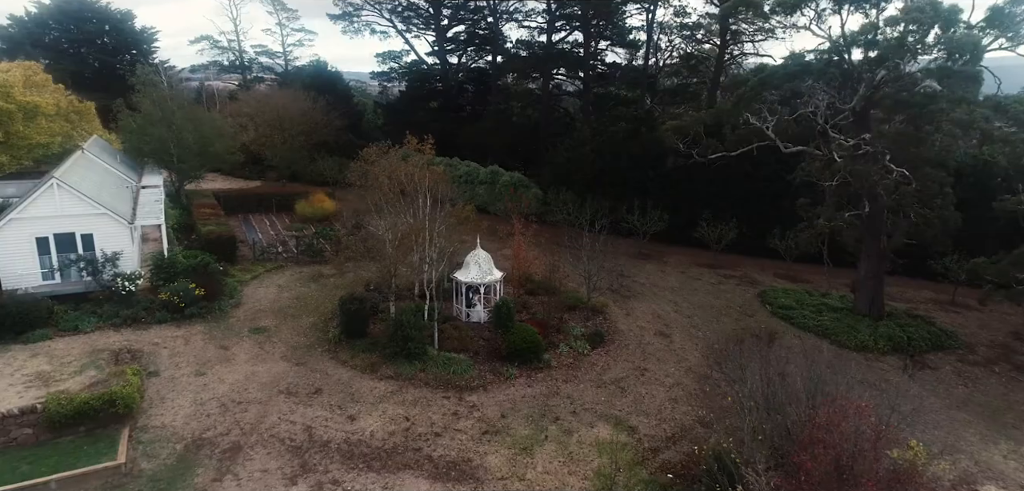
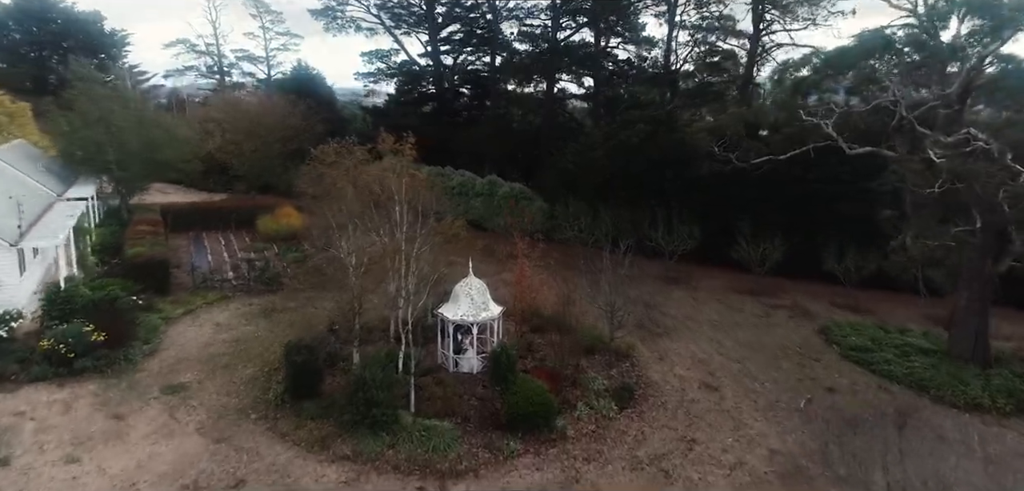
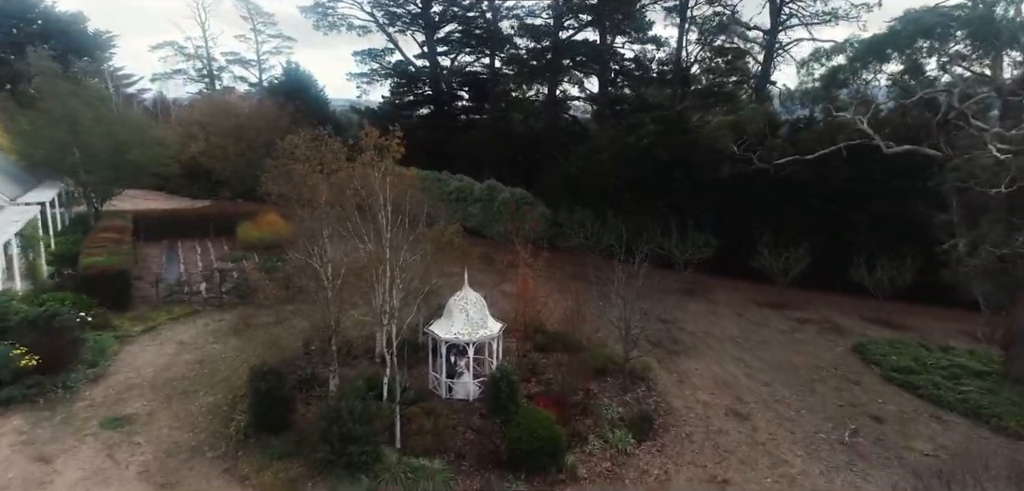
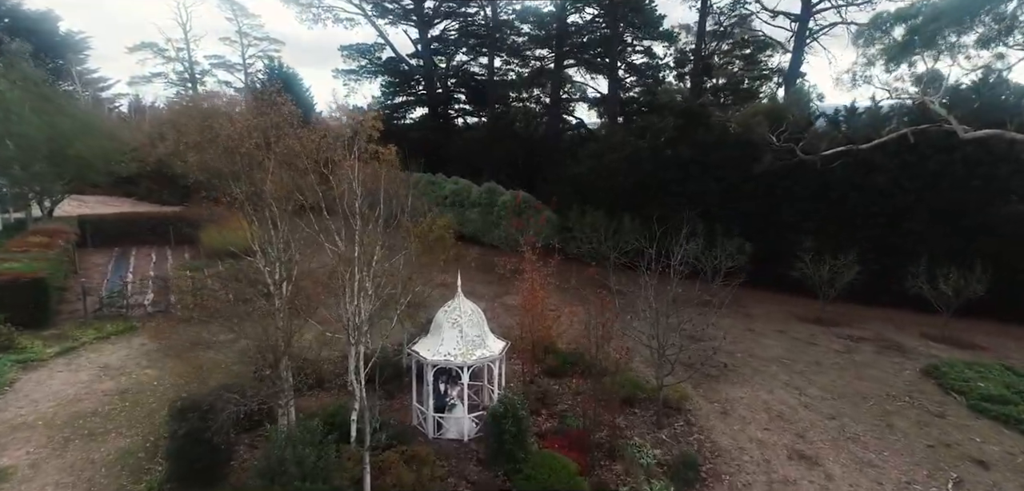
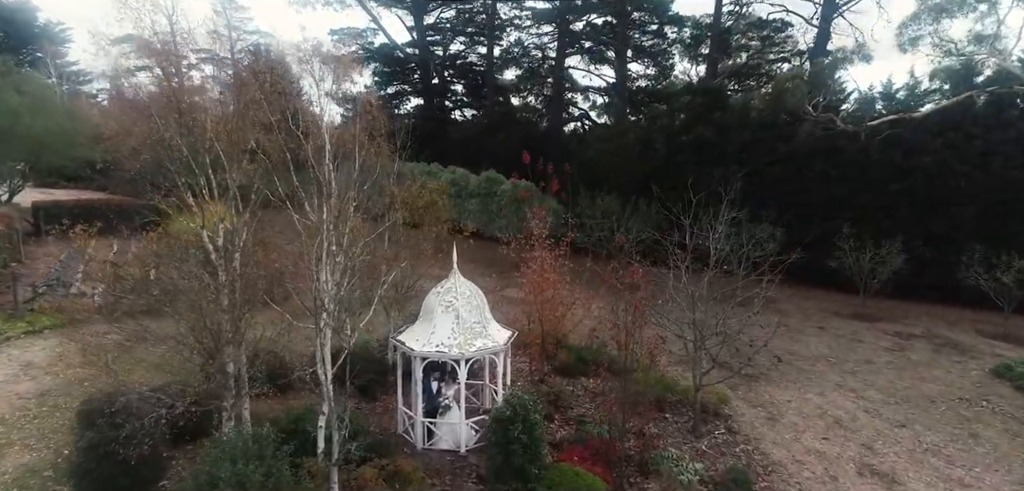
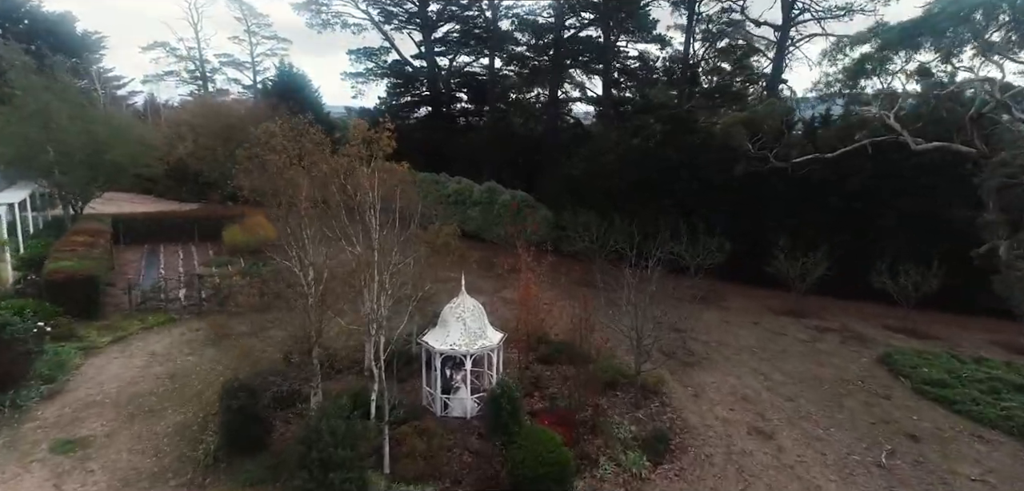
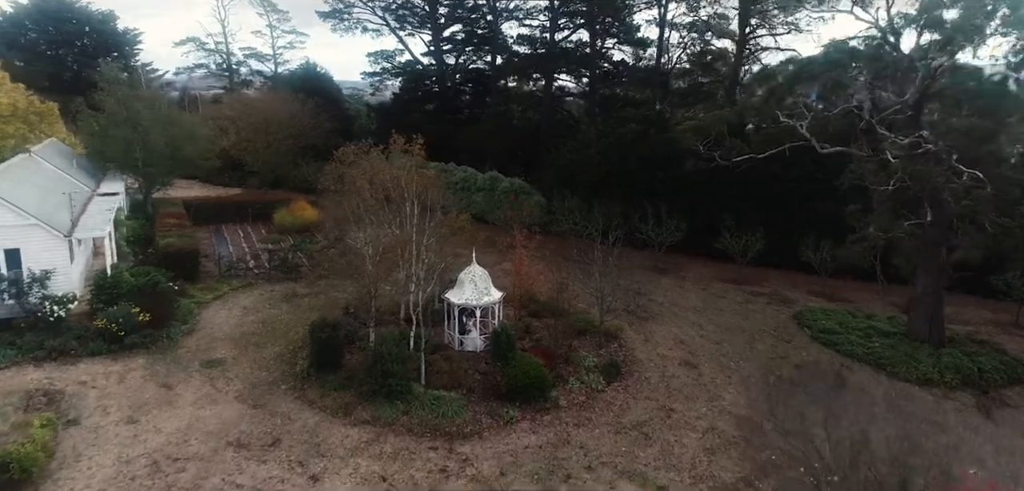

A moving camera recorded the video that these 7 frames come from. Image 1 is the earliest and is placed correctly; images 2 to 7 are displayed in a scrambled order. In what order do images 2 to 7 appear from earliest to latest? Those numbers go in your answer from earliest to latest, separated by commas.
7, 2, 3, 6, 4, 5
